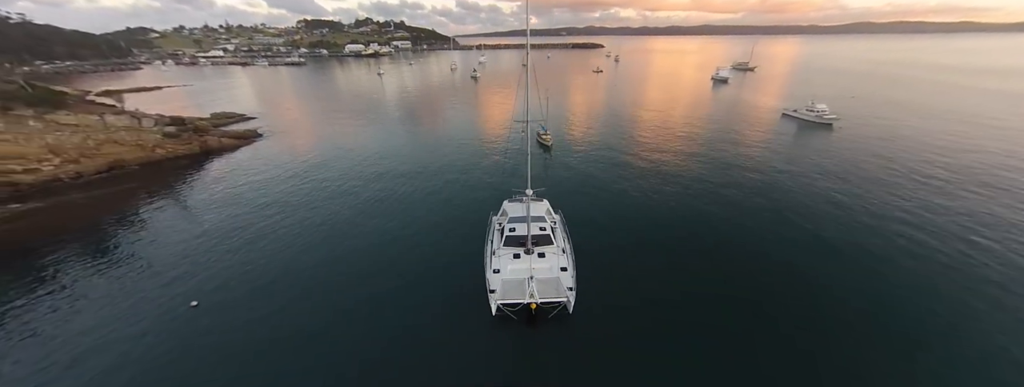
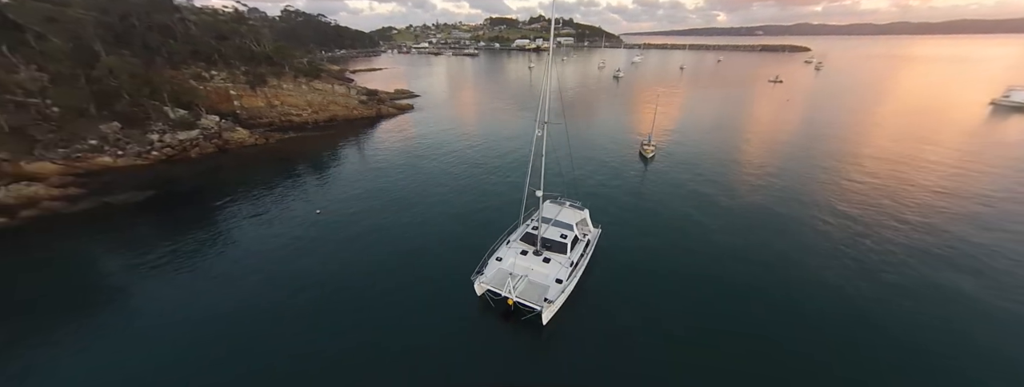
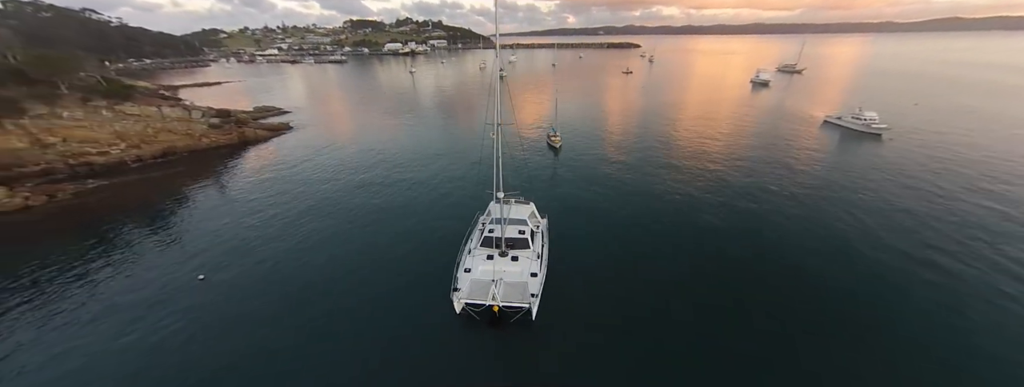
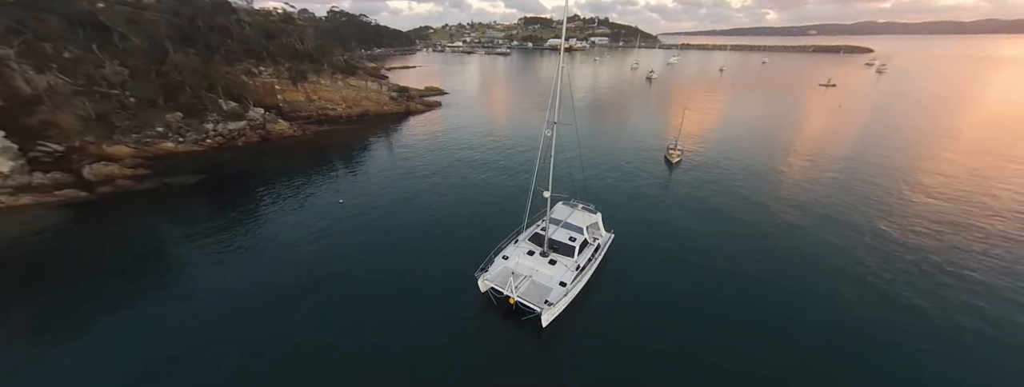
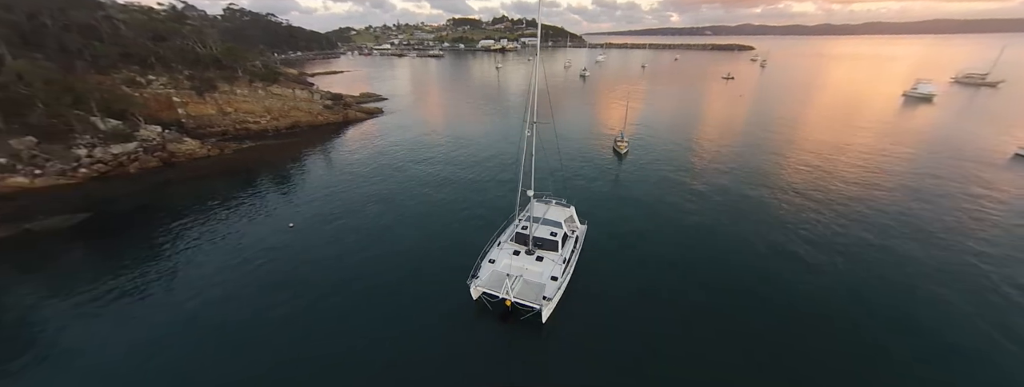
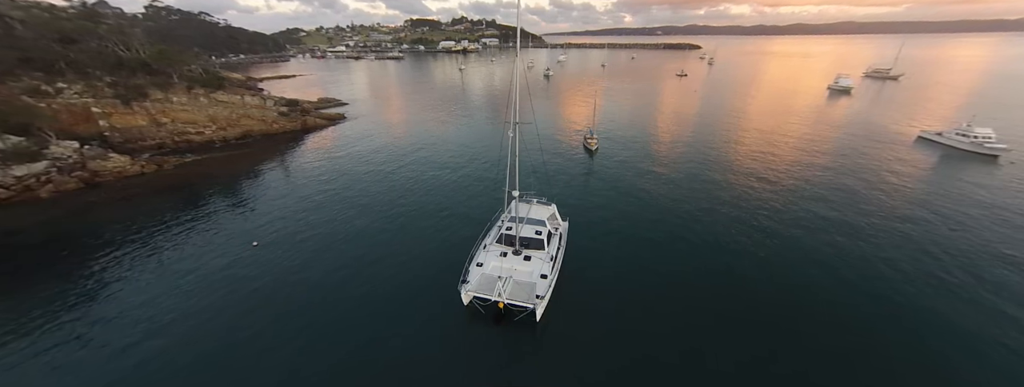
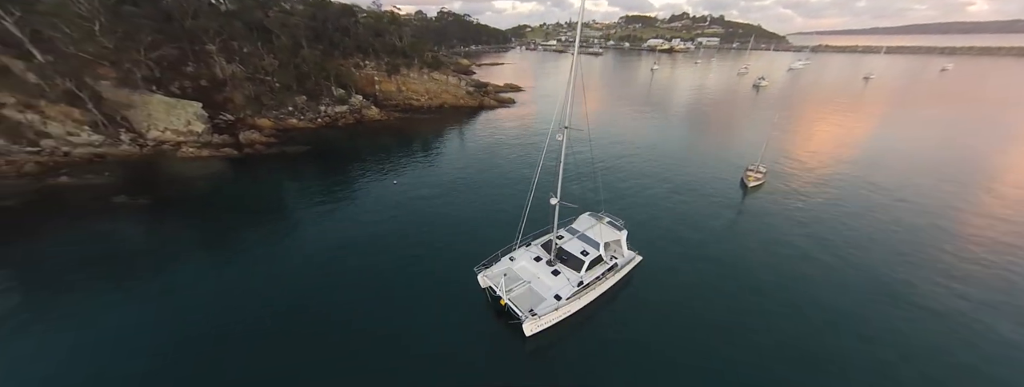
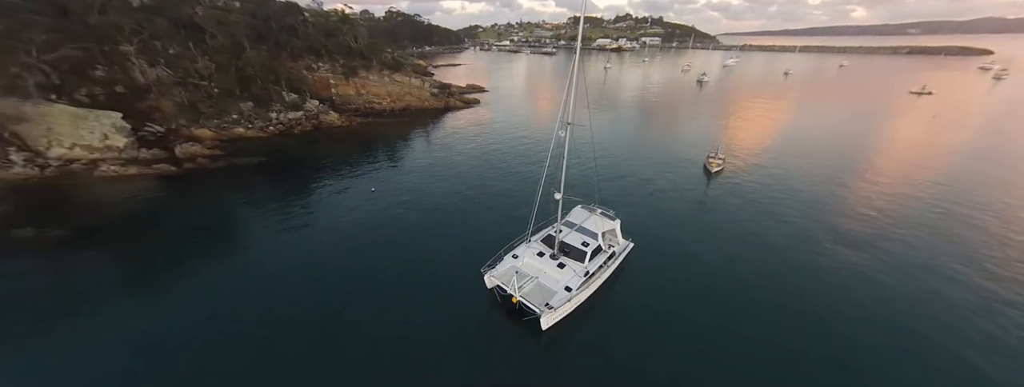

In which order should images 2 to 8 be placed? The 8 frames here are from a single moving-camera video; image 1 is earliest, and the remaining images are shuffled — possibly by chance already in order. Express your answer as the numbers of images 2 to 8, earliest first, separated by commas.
3, 6, 5, 2, 4, 8, 7
